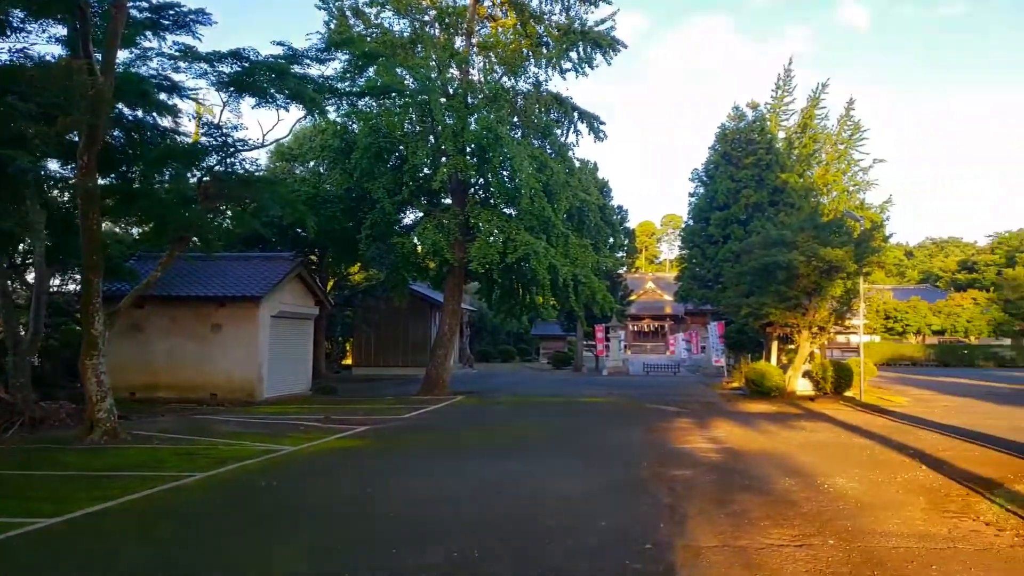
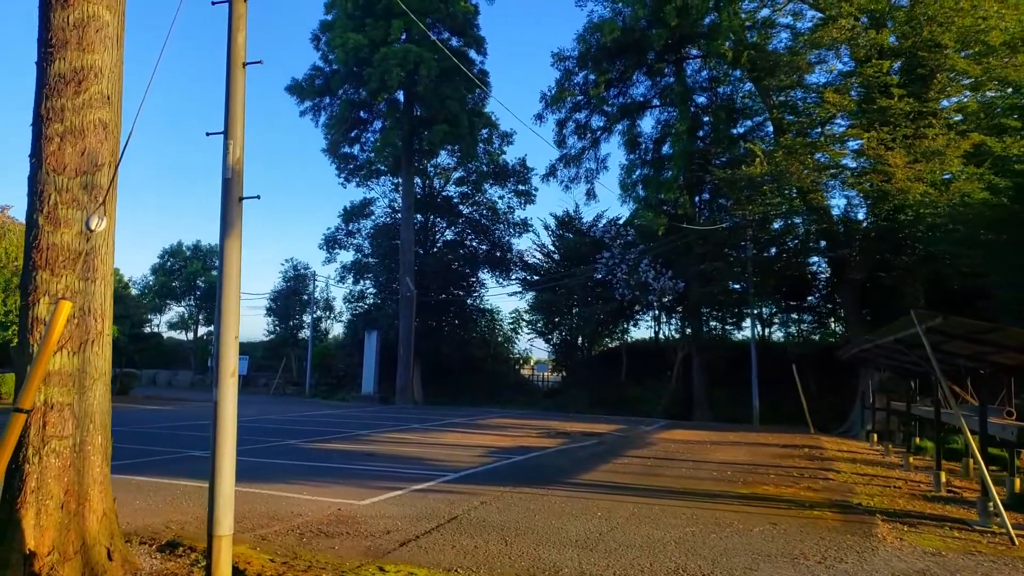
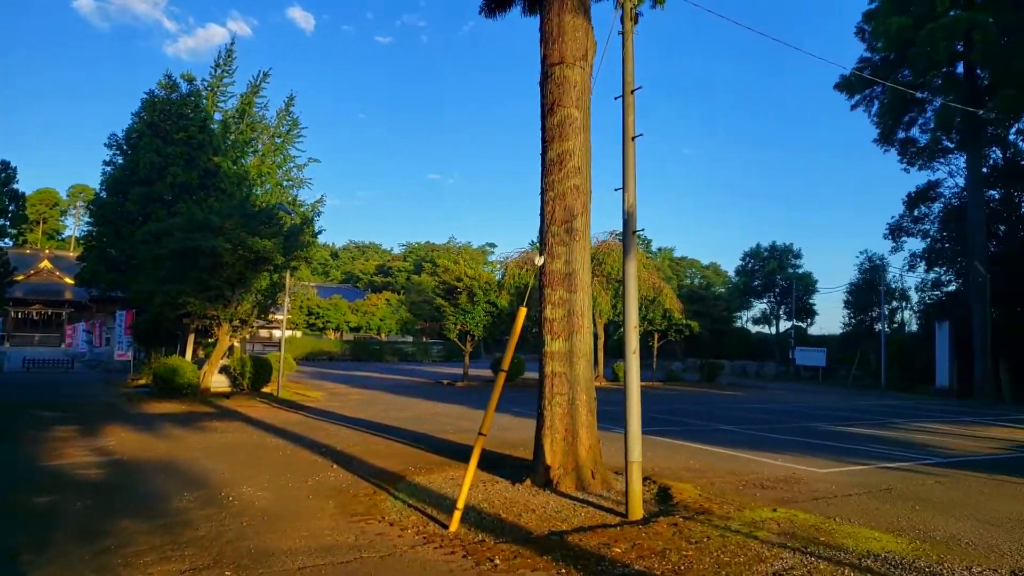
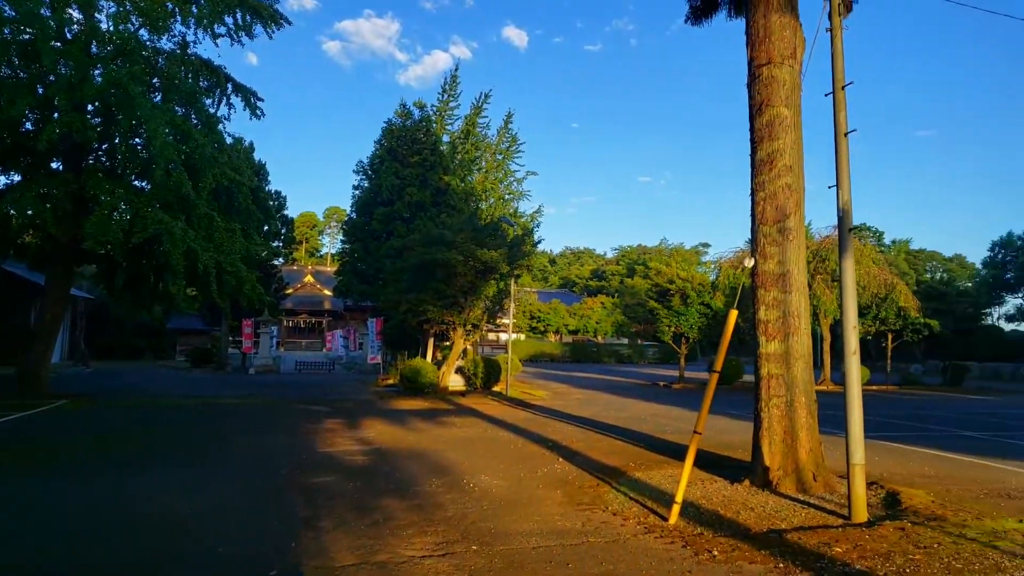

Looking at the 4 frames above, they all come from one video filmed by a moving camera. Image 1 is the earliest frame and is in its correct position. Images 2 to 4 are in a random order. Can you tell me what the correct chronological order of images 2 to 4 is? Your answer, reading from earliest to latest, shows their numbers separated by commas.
4, 3, 2
